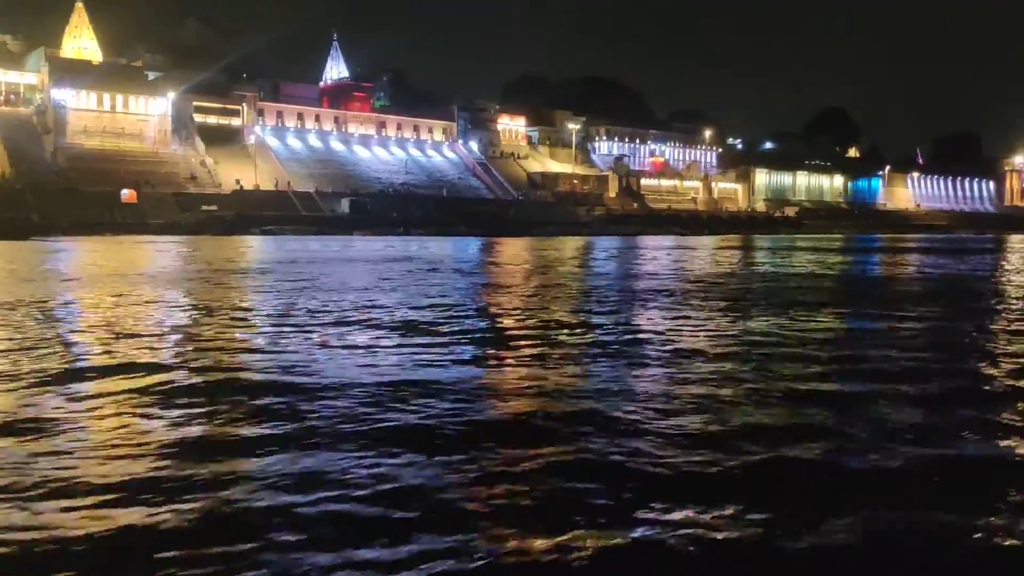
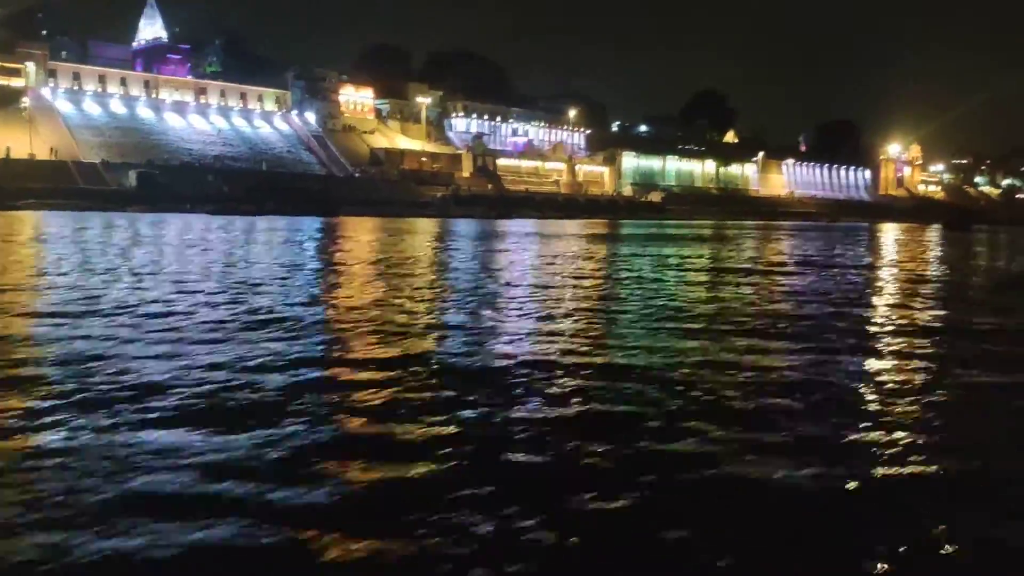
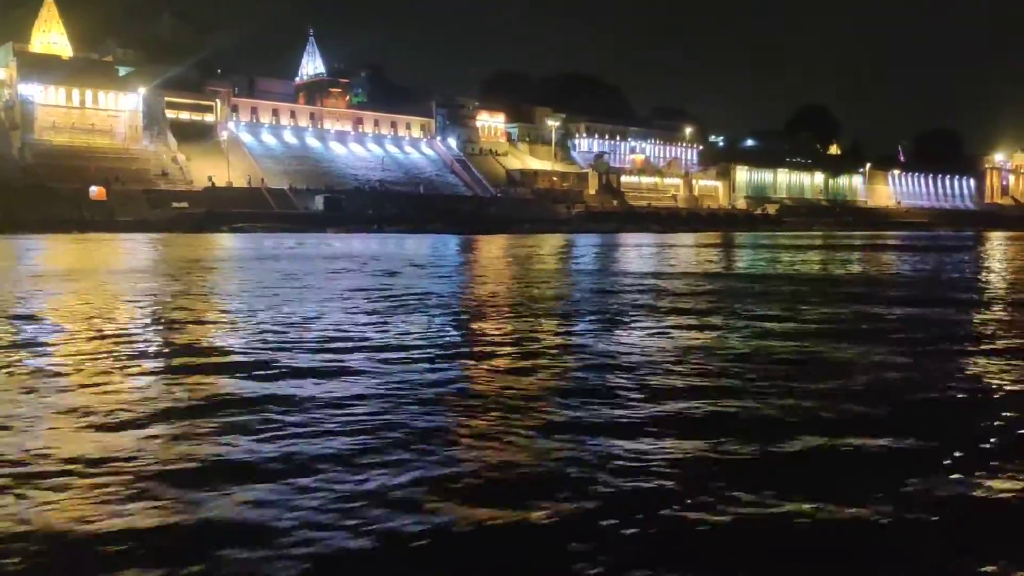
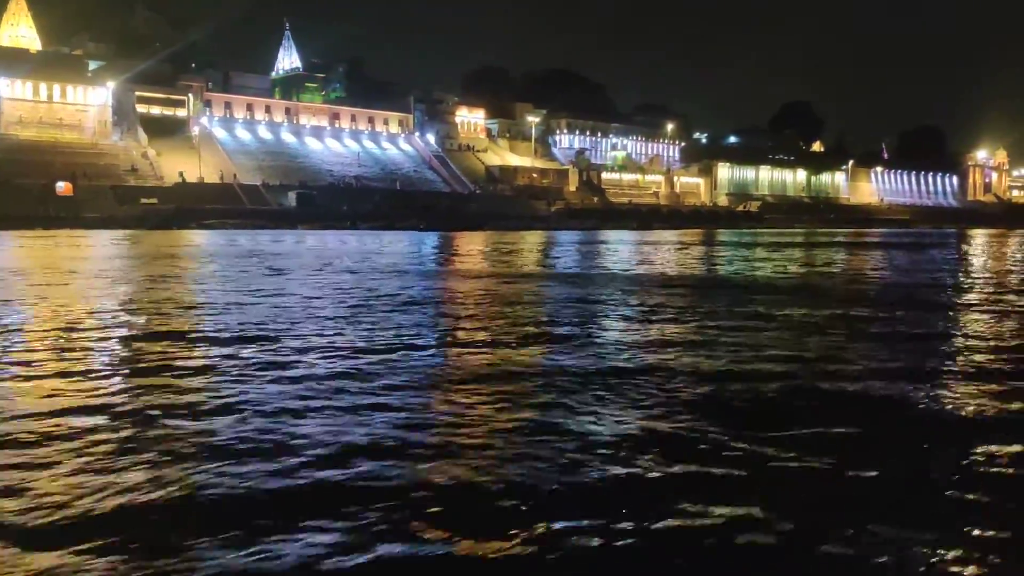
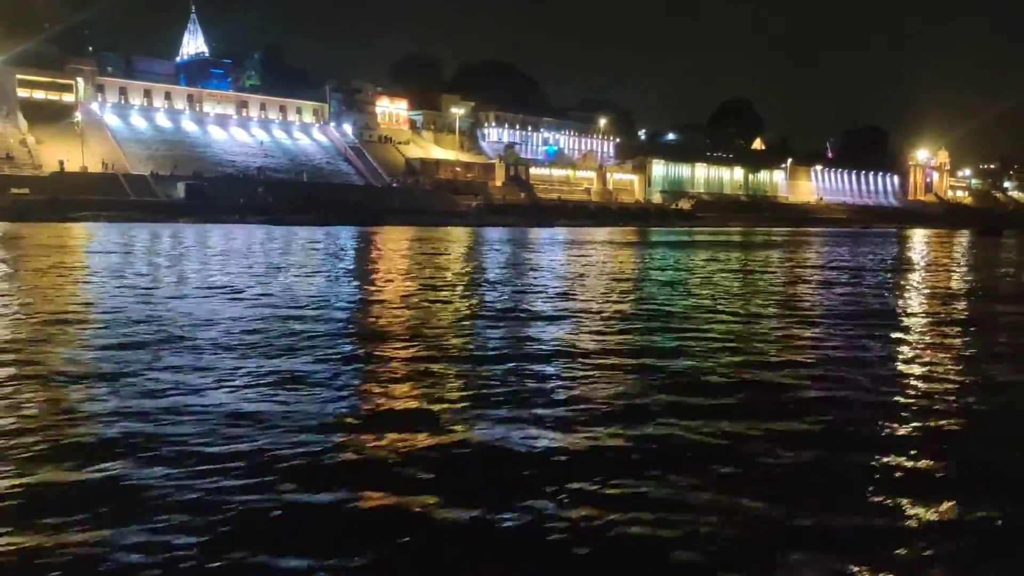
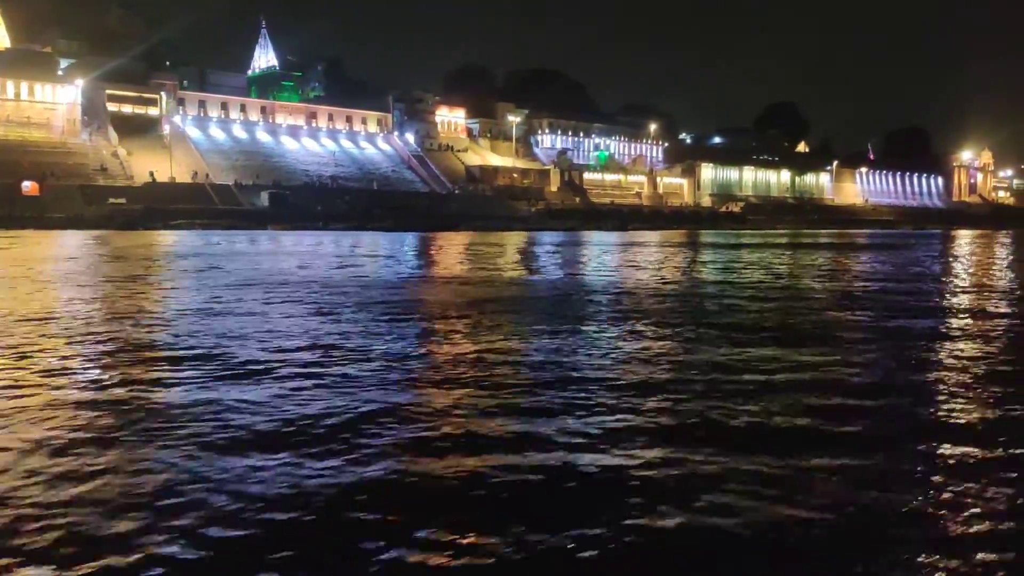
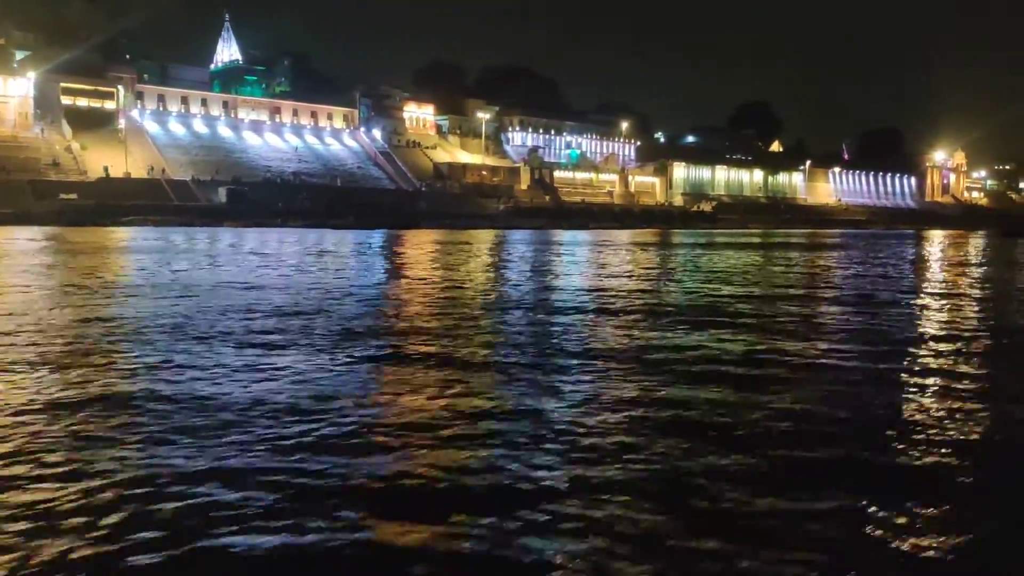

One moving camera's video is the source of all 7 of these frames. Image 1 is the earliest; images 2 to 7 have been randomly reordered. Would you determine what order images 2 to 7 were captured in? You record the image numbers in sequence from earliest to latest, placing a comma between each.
3, 4, 6, 7, 5, 2
